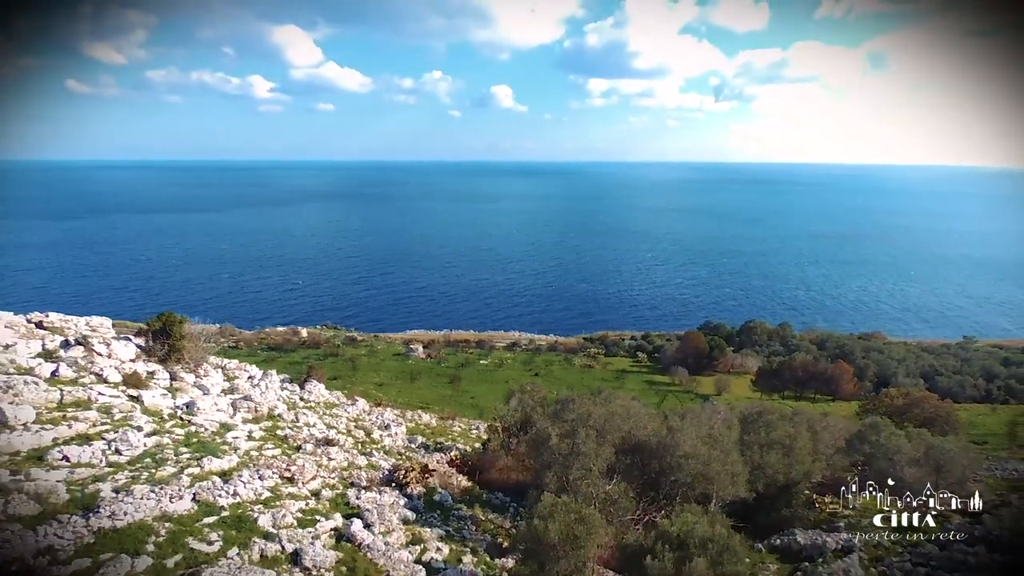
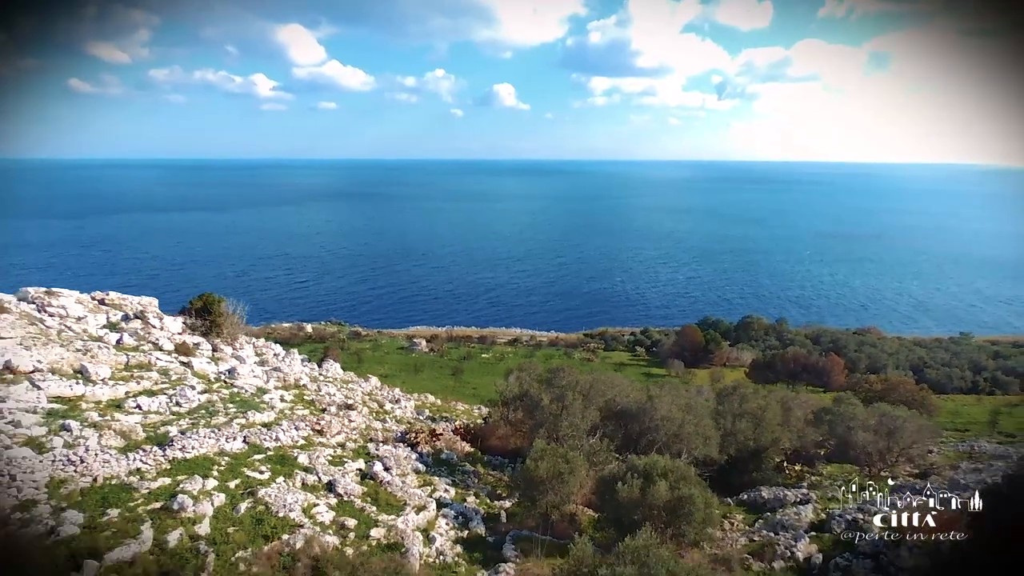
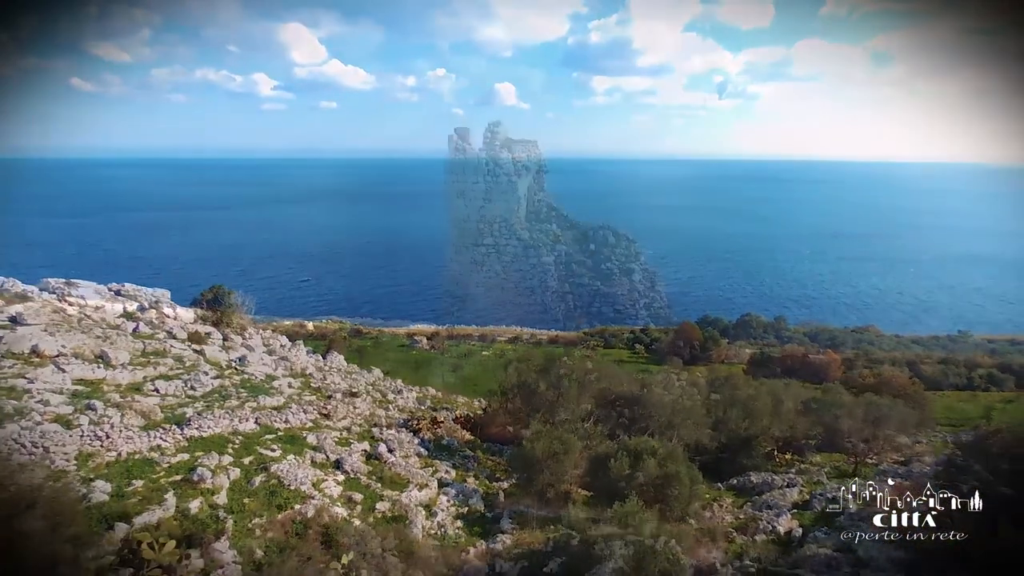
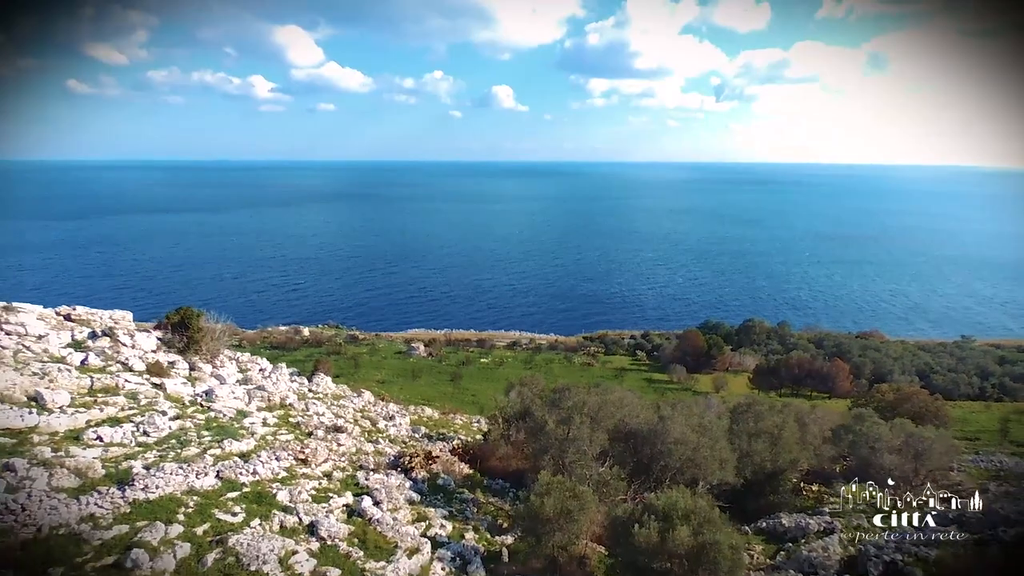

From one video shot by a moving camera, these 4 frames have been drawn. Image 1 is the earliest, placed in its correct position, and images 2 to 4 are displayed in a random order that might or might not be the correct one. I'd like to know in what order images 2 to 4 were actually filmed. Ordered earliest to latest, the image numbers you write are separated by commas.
4, 2, 3
